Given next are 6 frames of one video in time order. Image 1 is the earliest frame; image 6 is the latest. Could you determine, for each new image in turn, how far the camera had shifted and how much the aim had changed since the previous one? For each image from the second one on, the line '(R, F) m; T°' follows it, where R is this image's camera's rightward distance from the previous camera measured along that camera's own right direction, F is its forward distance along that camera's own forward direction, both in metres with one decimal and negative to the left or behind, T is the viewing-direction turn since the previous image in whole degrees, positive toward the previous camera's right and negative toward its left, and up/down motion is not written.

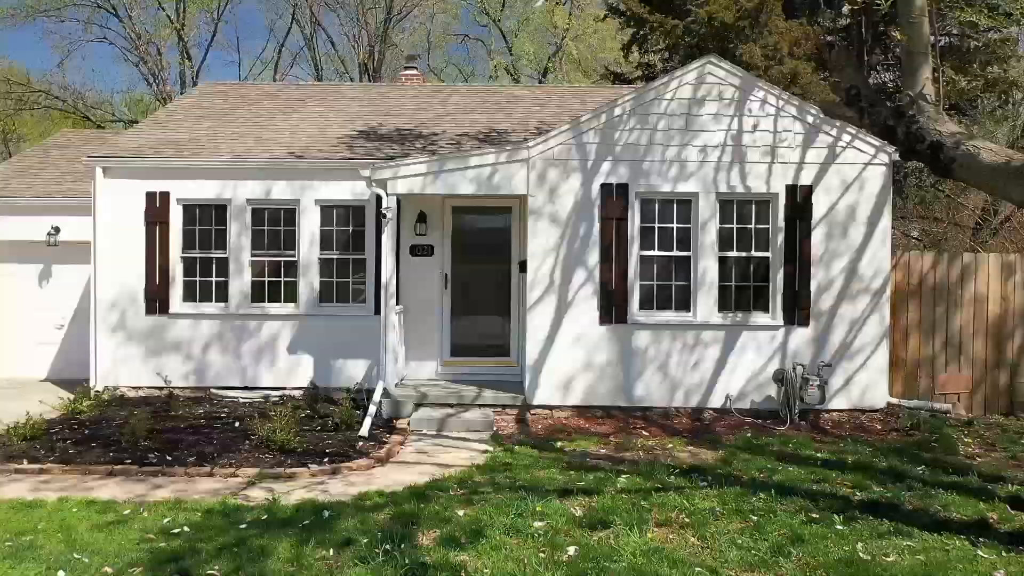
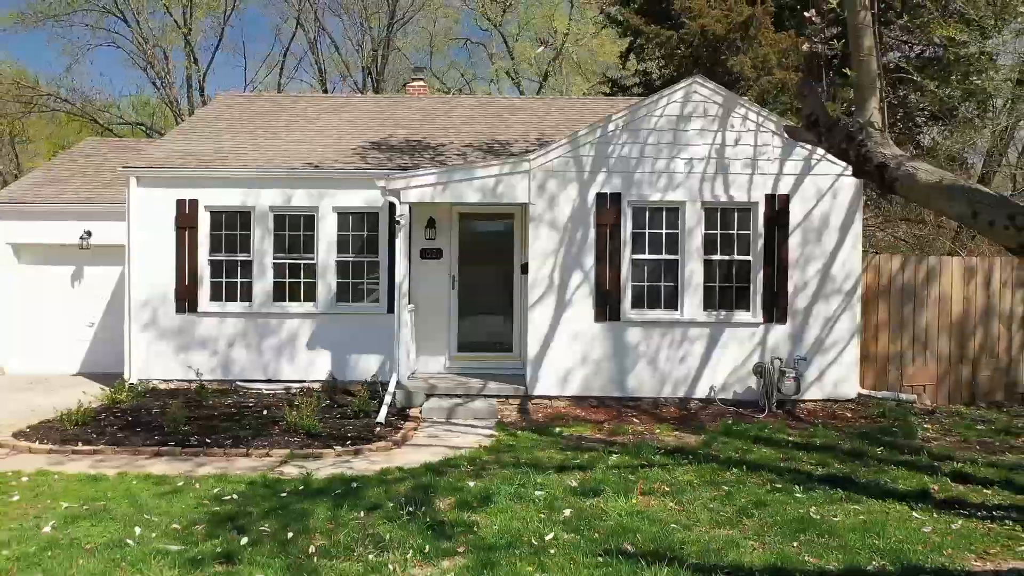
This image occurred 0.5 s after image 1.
(0.0, -0.8) m; 0°
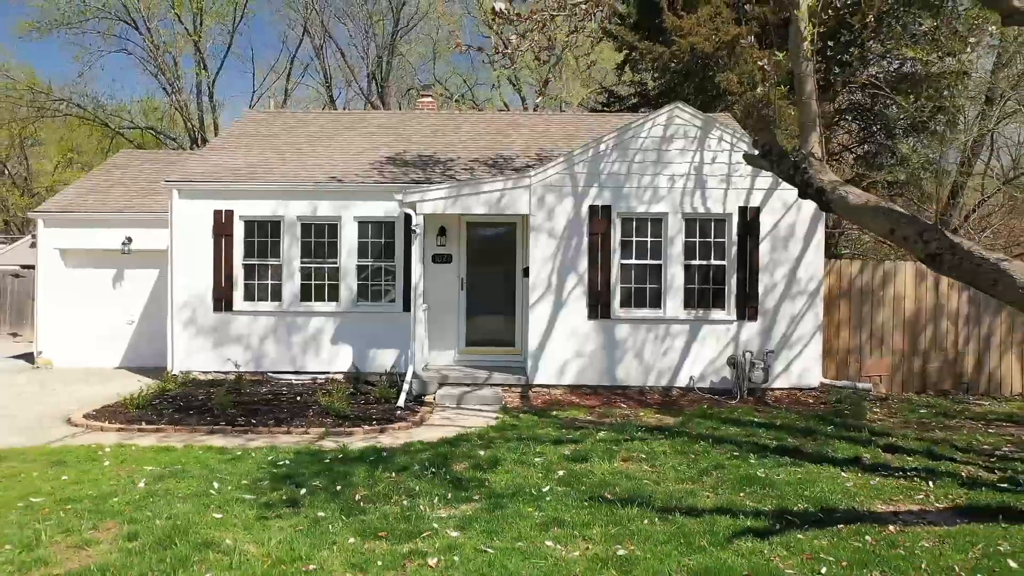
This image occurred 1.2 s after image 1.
(0.0, -1.2) m; 0°
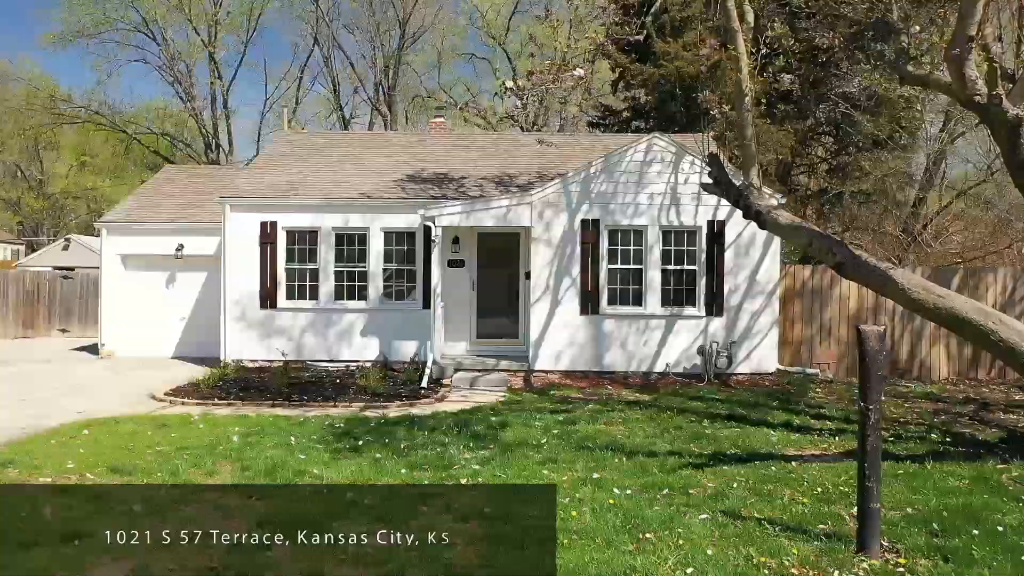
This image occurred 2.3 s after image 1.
(-0.1, -1.9) m; 0°
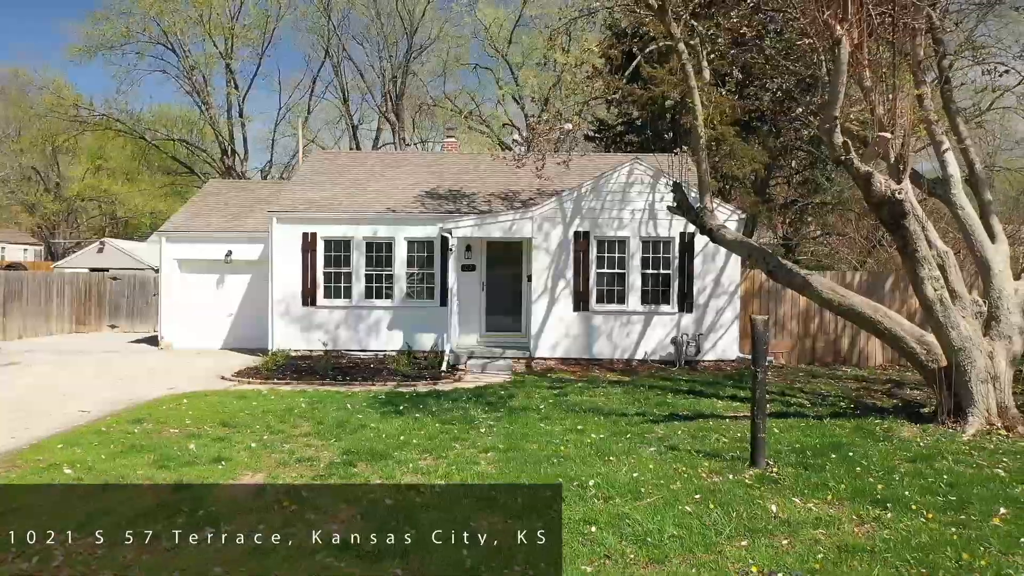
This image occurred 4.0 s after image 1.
(-0.1, -2.3) m; 0°
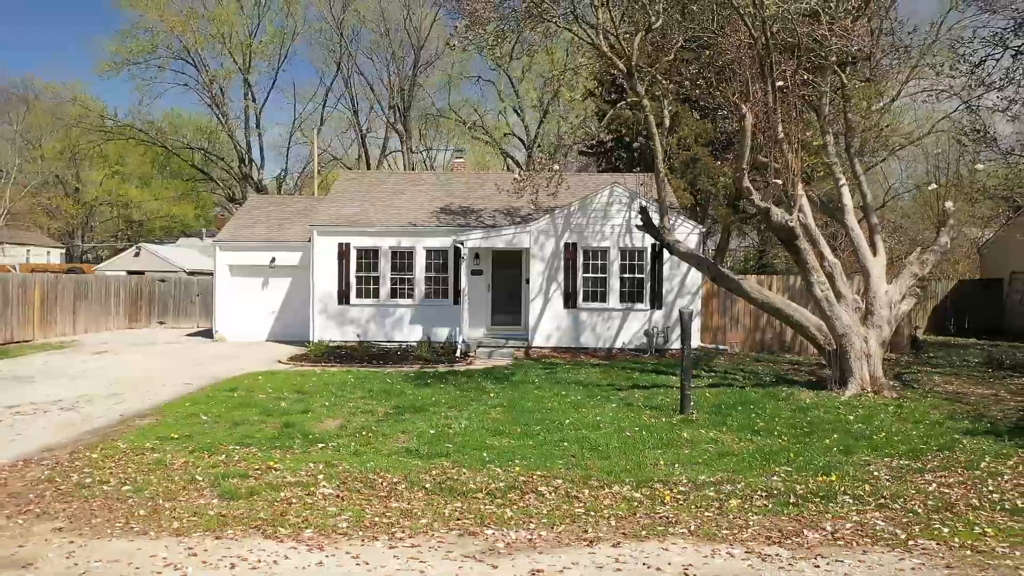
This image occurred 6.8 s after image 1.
(0.0, -3.1) m; 0°
